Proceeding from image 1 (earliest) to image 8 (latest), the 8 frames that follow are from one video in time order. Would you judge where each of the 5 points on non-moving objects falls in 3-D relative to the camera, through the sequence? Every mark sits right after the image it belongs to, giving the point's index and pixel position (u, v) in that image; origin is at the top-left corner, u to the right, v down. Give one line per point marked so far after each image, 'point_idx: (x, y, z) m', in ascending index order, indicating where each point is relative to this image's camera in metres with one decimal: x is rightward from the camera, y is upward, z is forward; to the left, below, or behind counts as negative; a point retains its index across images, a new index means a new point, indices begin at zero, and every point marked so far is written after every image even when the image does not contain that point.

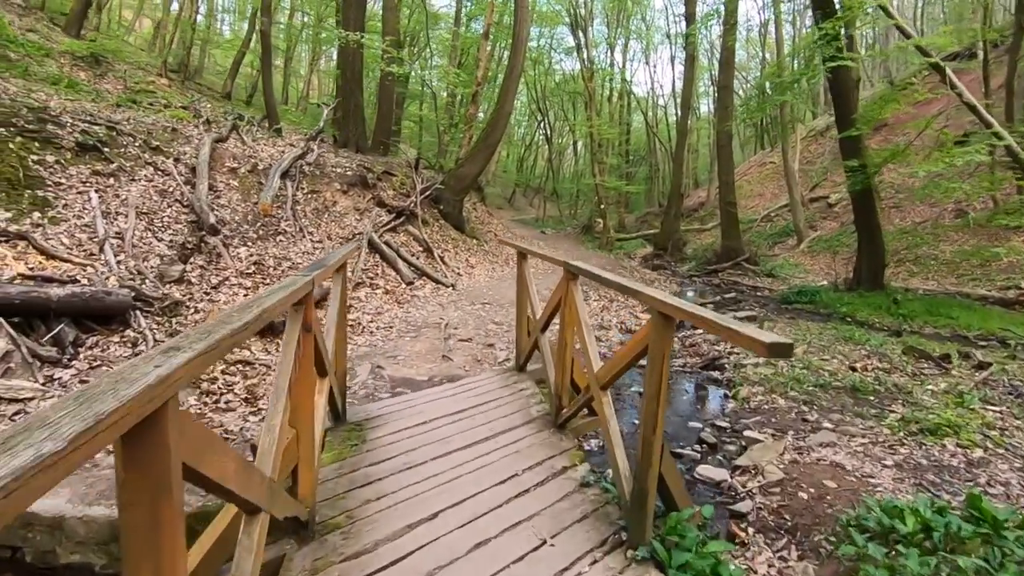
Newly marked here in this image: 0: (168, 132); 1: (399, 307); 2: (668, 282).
0: (-5.9, +2.7, +9.2) m
1: (-1.9, -0.3, +8.9) m
2: (+5.0, +0.2, +17.1) m
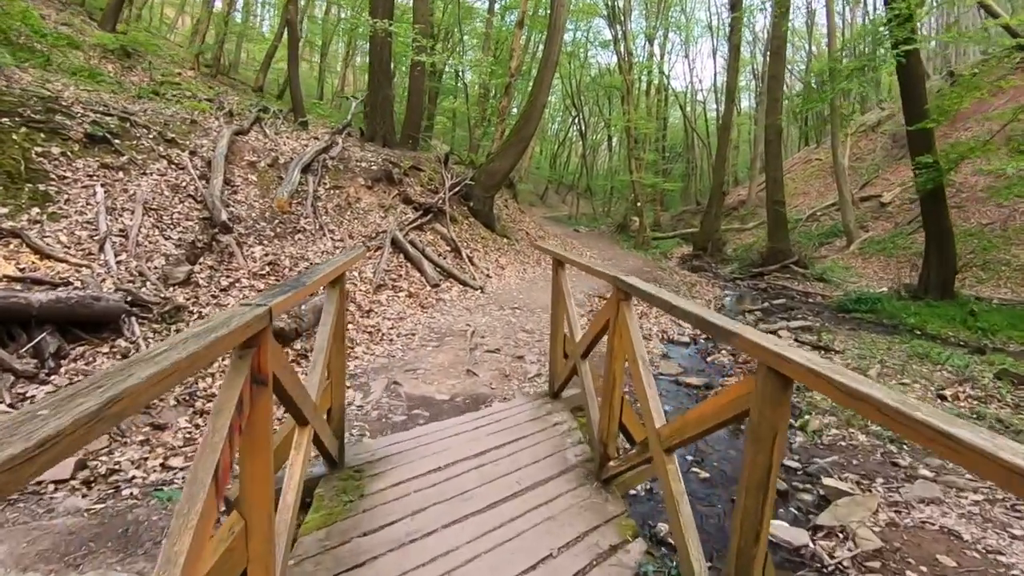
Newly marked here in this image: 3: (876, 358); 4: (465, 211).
0: (-5.3, +2.7, +8.8) m
1: (-1.4, -0.4, +8.3) m
2: (+5.9, +0.1, +16.1) m
3: (+5.4, -1.0, +8.0) m
4: (-1.1, +1.8, +12.9) m
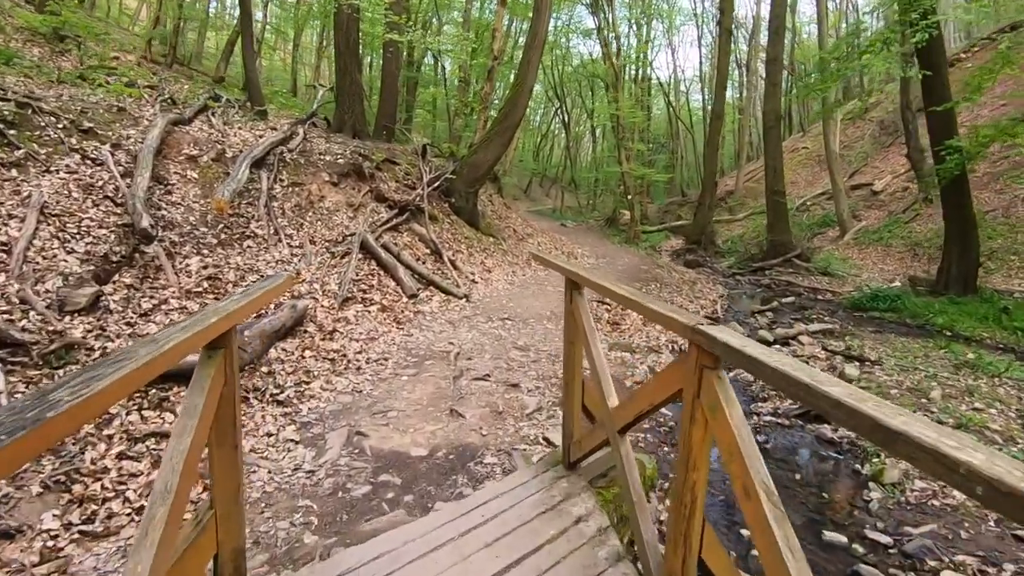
0: (-5.5, +2.4, +7.4) m
1: (-1.5, -0.5, +7.1) m
2: (+5.6, +0.2, +15.1) m
3: (+5.3, -1.1, +7.0) m
4: (-1.4, +1.7, +11.6) m
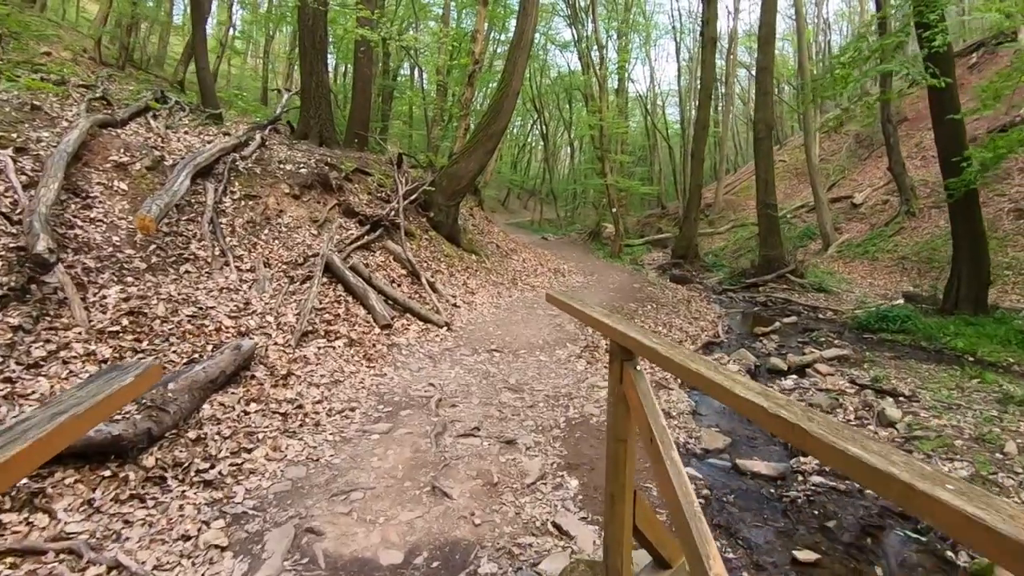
0: (-5.7, +2.1, +6.2) m
1: (-1.6, -0.9, +6.0) m
2: (+5.1, -0.3, +14.3) m
3: (+5.2, -1.4, +6.1) m
4: (-1.7, +1.3, +10.6) m
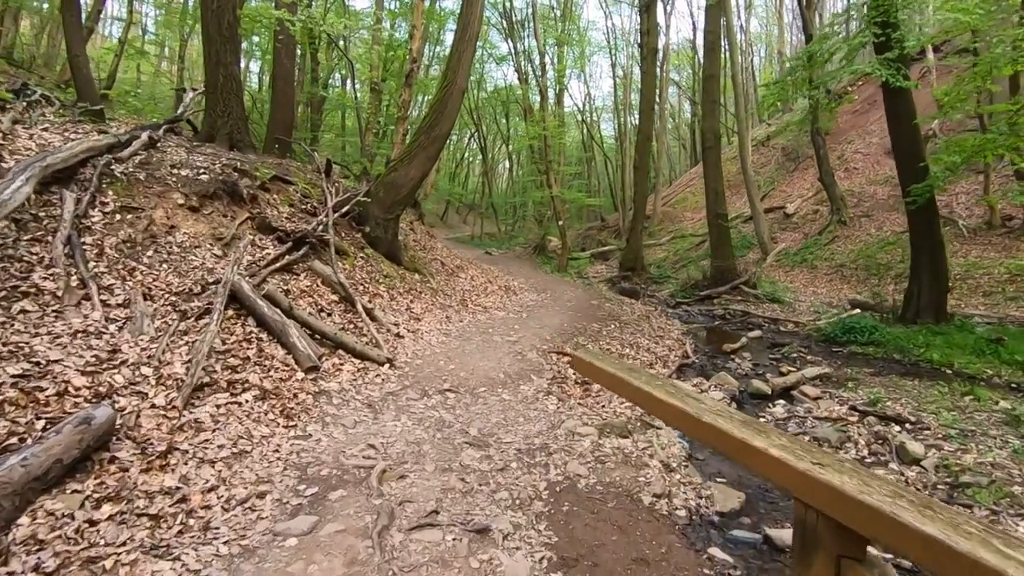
0: (-6.1, +1.6, +4.4) m
1: (-1.9, -1.2, +4.6) m
2: (+3.8, -0.7, +13.6) m
3: (+4.8, -1.5, +5.5) m
4: (-2.6, +0.8, +9.2) m
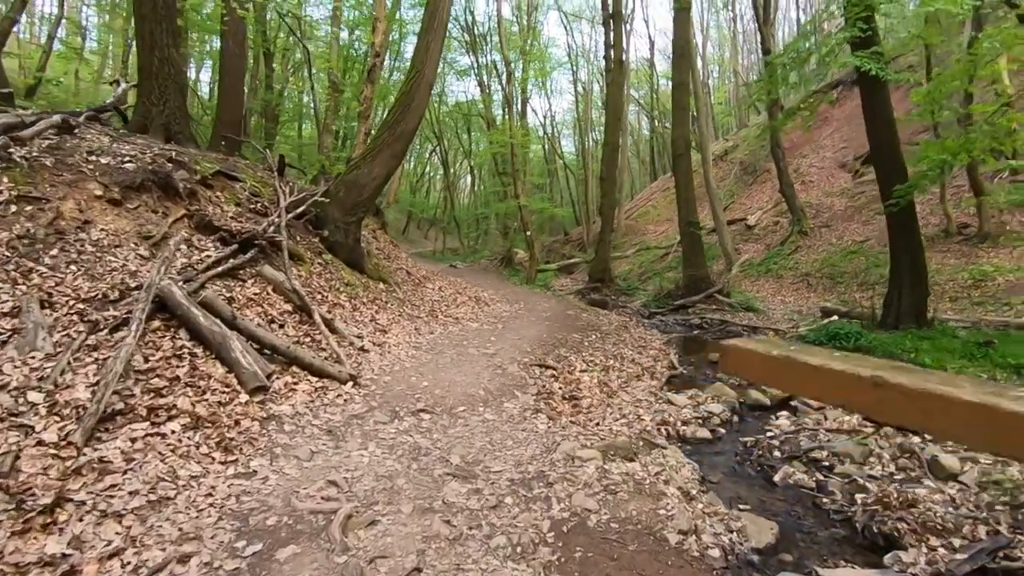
0: (-6.1, +1.6, +3.3) m
1: (-2.0, -1.2, +3.7) m
2: (+3.1, -0.9, +13.1) m
3: (+4.7, -1.5, +5.0) m
4: (-3.0, +0.7, +8.3) m
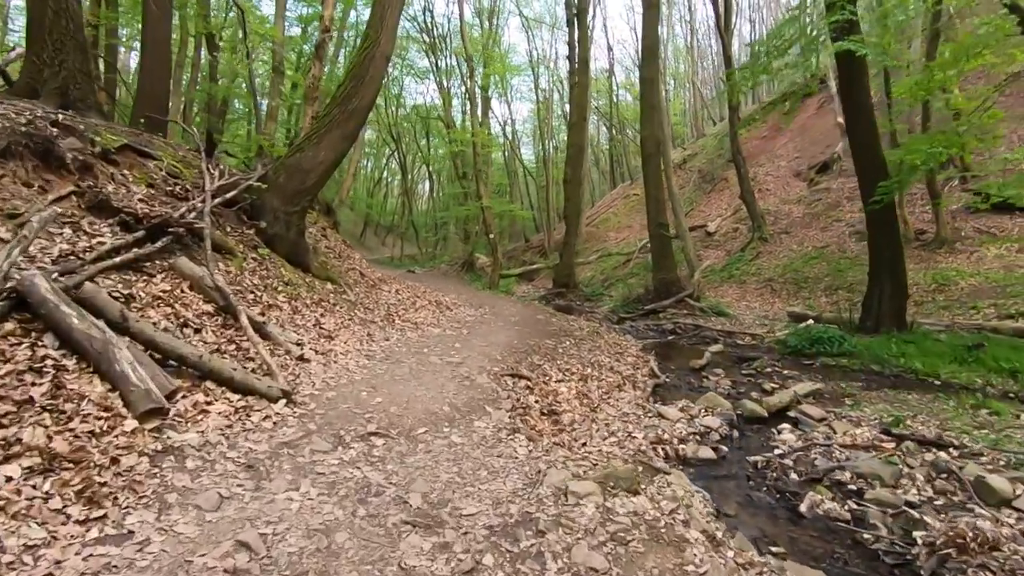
0: (-6.2, +1.7, +1.9) m
1: (-2.1, -1.1, +2.6) m
2: (+2.3, -1.0, +12.4) m
3: (+4.5, -1.4, +4.4) m
4: (-3.5, +0.7, +7.1) m
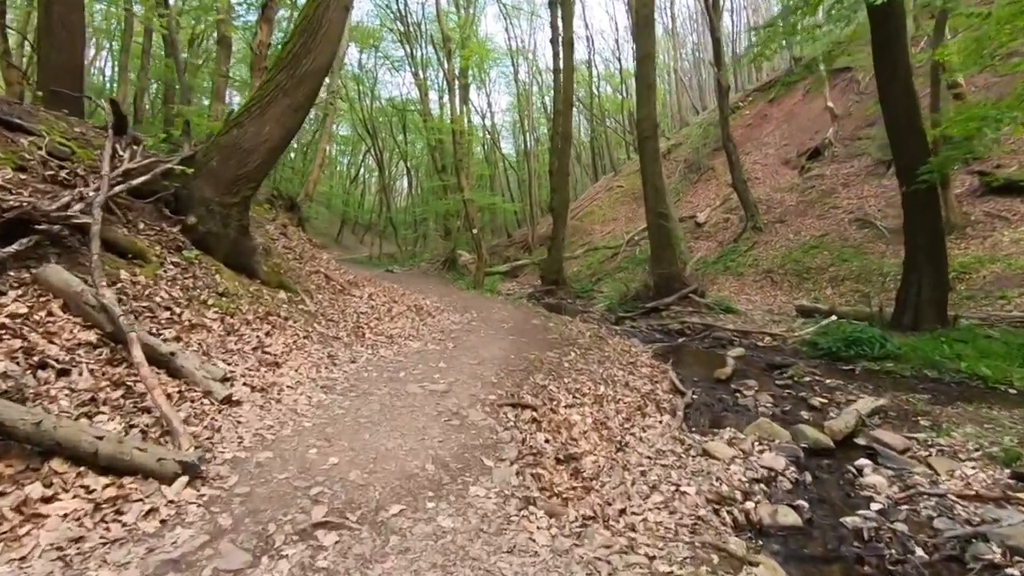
0: (-6.1, +1.4, +0.3) m
1: (-1.9, -1.3, +1.1) m
2: (+2.1, -0.9, +11.1) m
3: (+4.6, -1.4, +3.2) m
4: (-3.5, +0.5, +5.6) m
